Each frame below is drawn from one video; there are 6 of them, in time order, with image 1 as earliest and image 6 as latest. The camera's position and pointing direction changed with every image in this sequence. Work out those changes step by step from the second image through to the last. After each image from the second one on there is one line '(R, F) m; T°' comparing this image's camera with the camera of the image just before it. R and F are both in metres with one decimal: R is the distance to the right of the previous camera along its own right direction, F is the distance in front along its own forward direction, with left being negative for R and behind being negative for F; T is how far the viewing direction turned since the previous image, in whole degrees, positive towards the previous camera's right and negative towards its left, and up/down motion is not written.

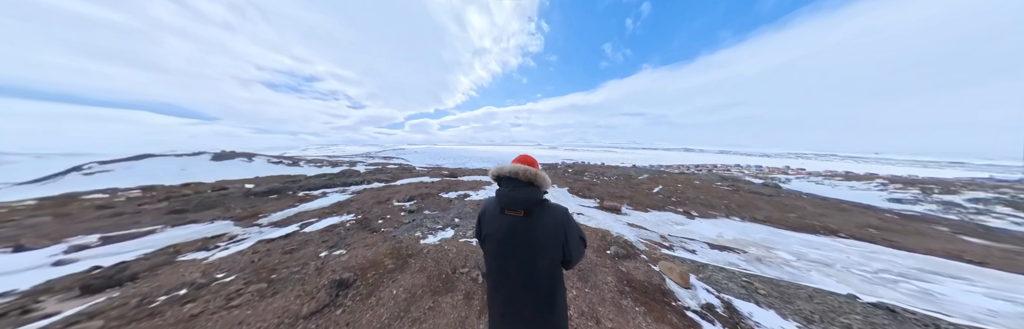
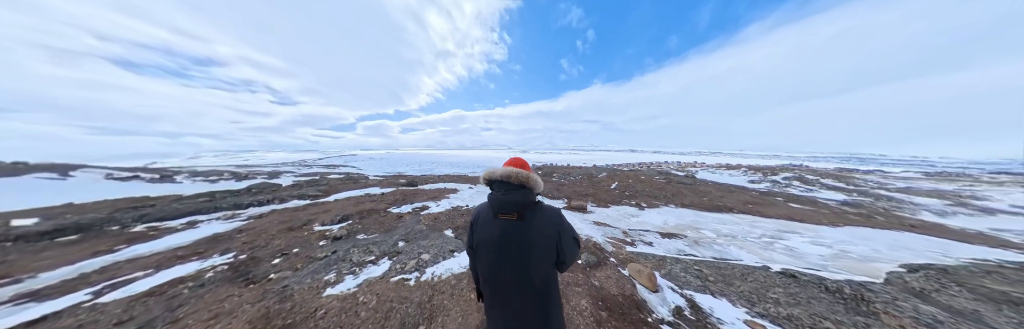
(+0.3, +0.6) m; +10°
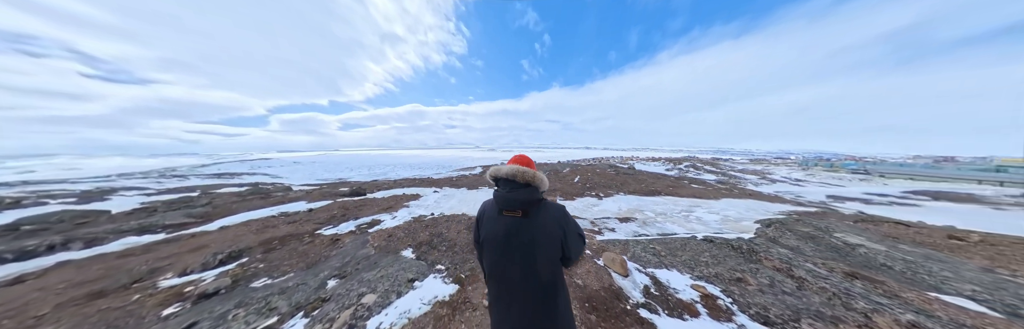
(-0.2, +0.6) m; +12°
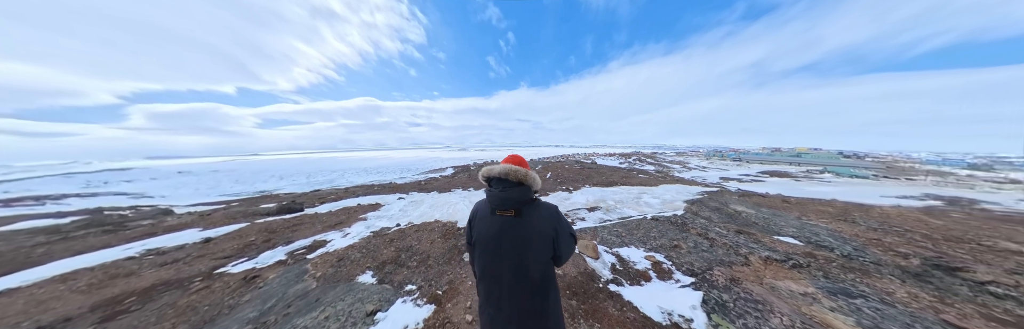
(-0.7, -0.2) m; +10°
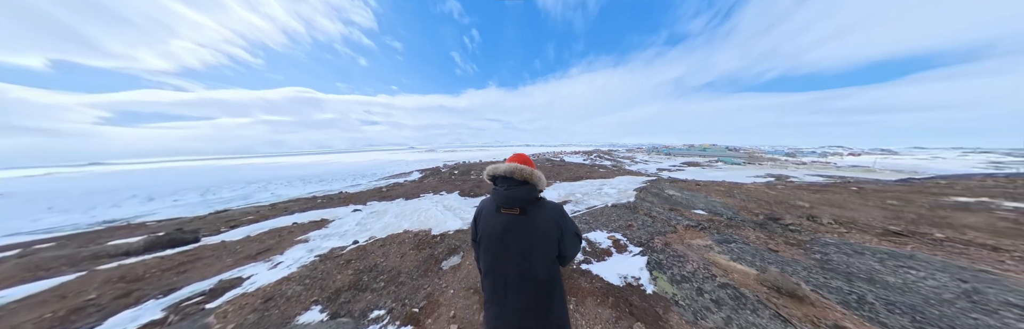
(-0.5, -0.5) m; +10°
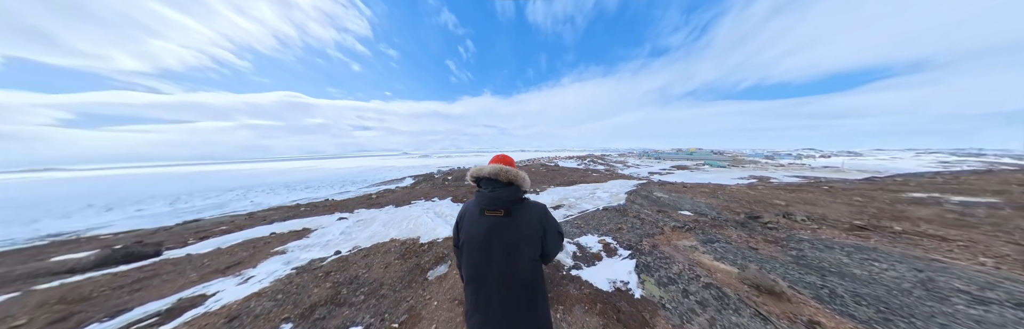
(+0.3, 0.0) m; +2°
